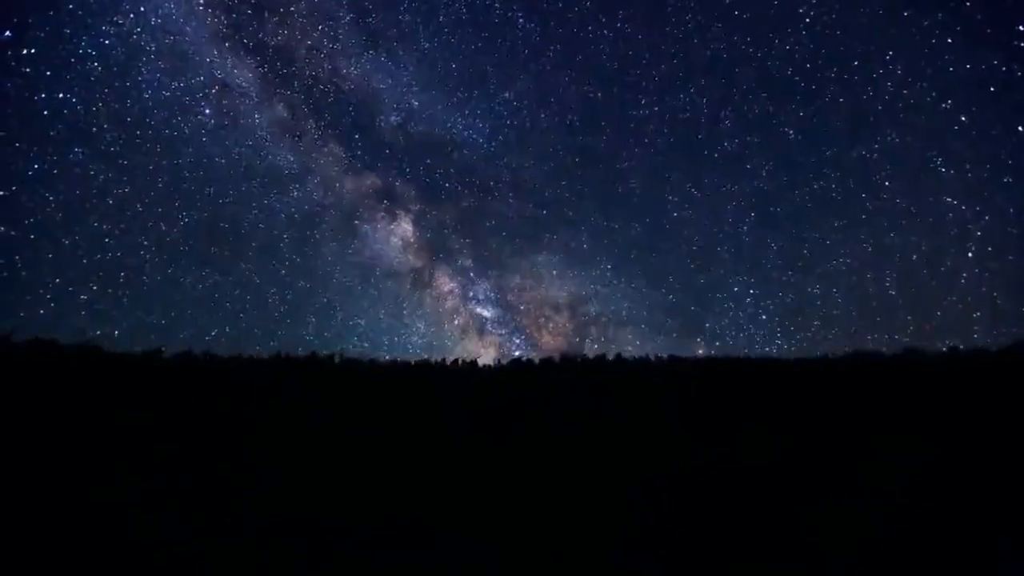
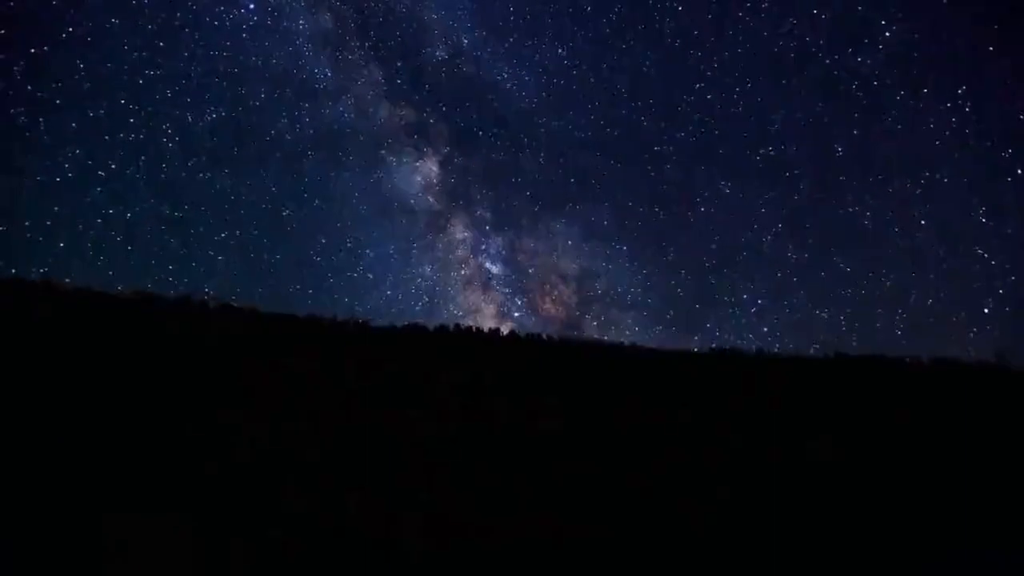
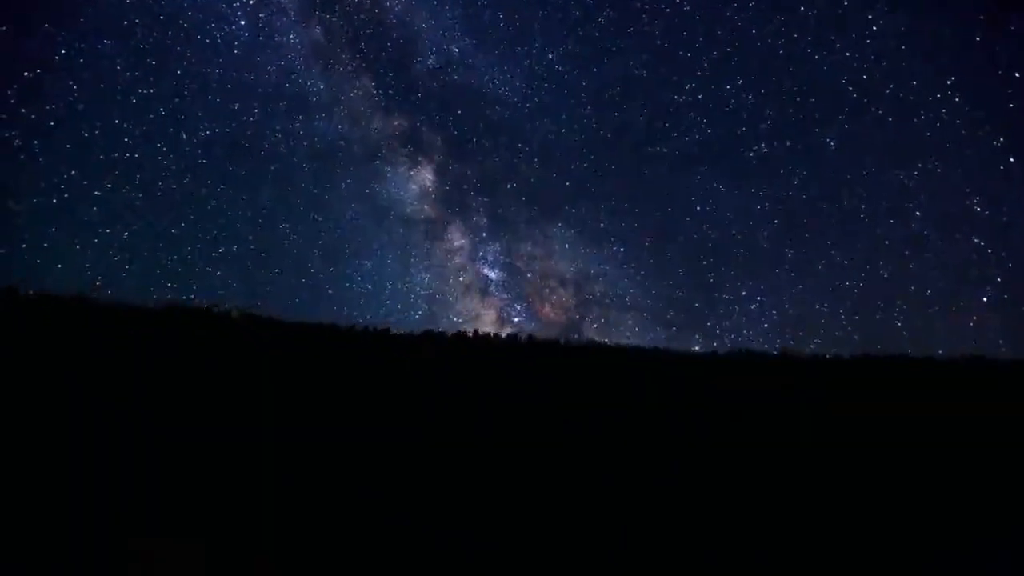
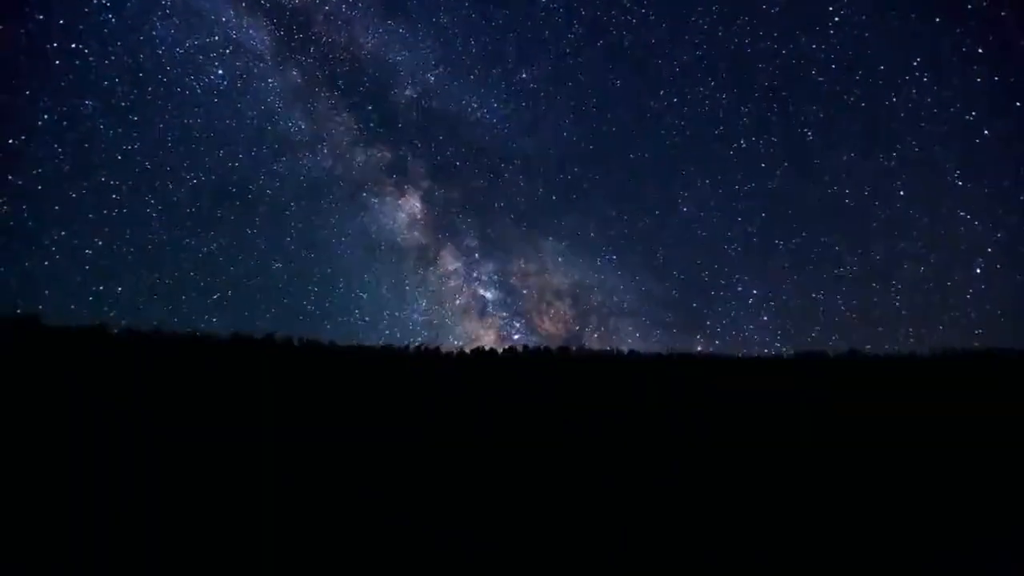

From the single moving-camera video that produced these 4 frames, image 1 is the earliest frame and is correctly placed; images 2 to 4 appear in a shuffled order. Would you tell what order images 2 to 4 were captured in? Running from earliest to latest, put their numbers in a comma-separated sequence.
4, 3, 2
